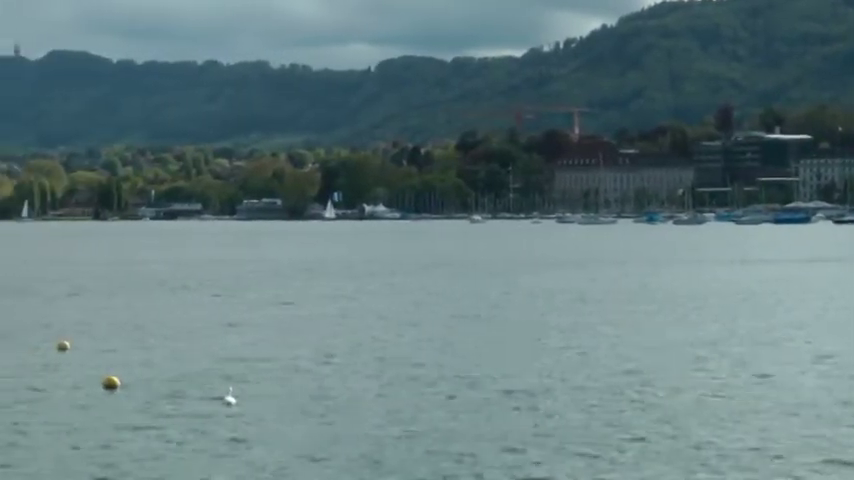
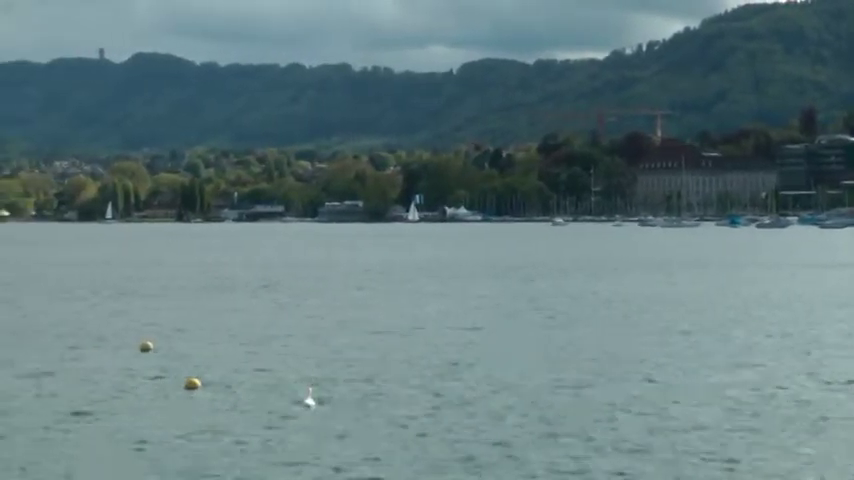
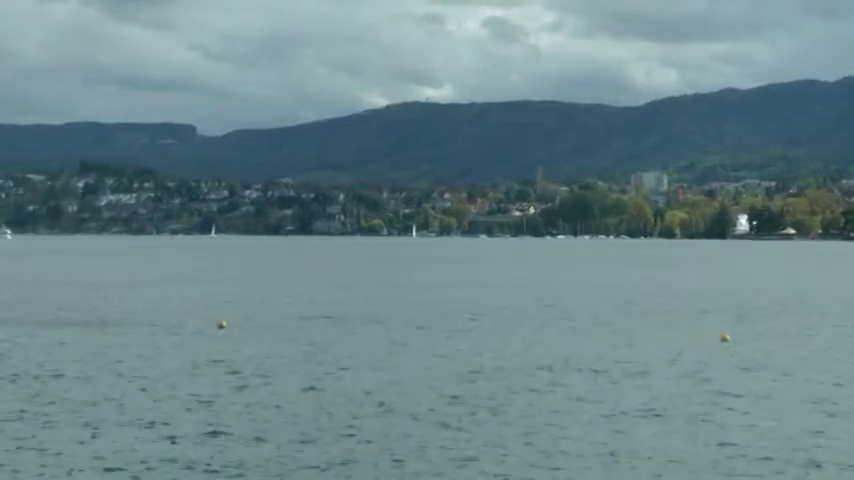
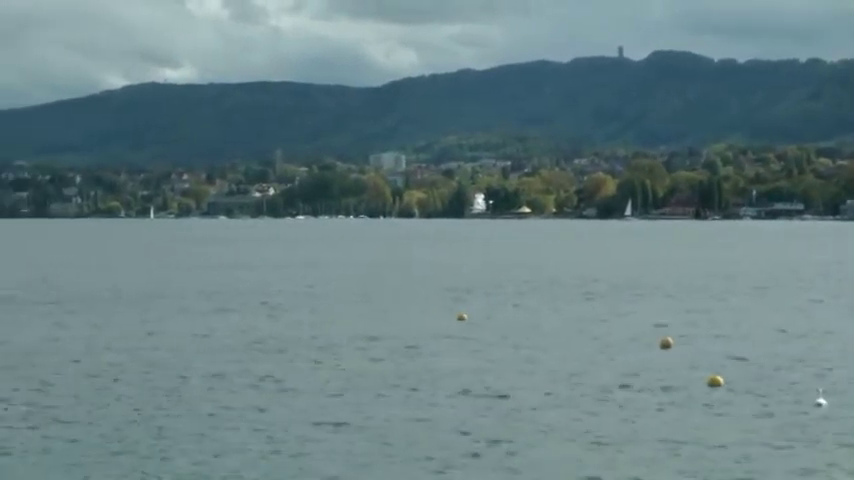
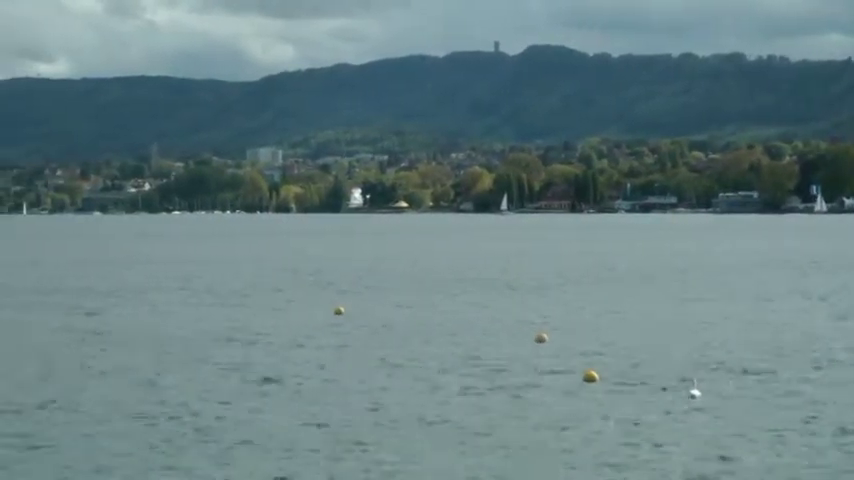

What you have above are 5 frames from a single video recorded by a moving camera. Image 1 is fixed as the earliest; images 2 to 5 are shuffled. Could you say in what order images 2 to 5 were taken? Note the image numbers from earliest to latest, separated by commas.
2, 5, 4, 3
